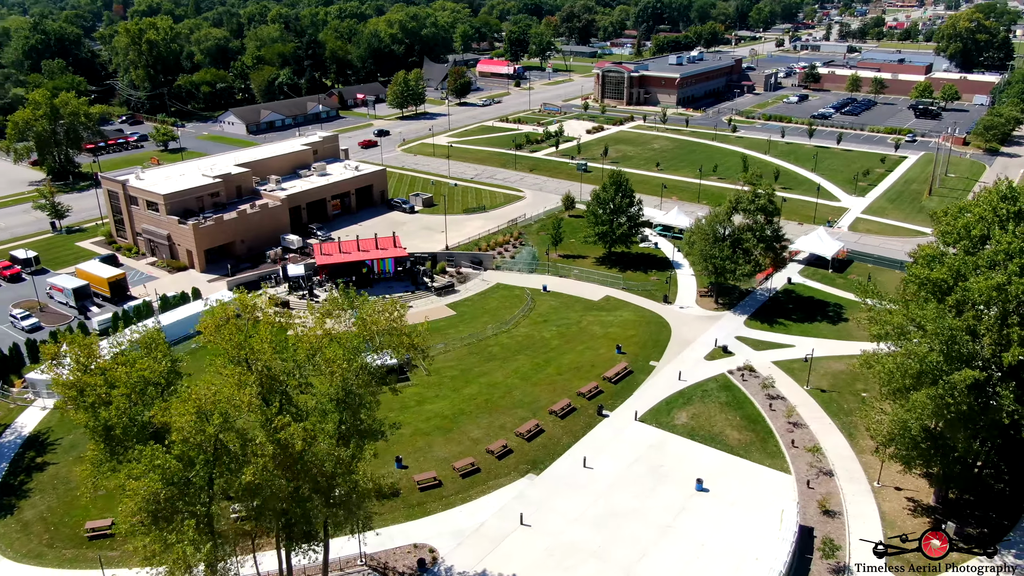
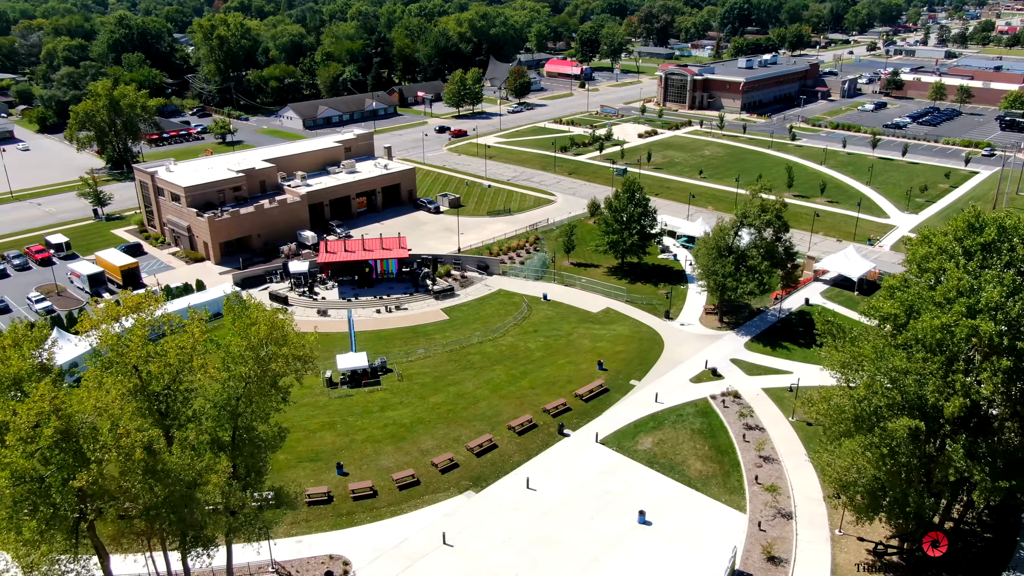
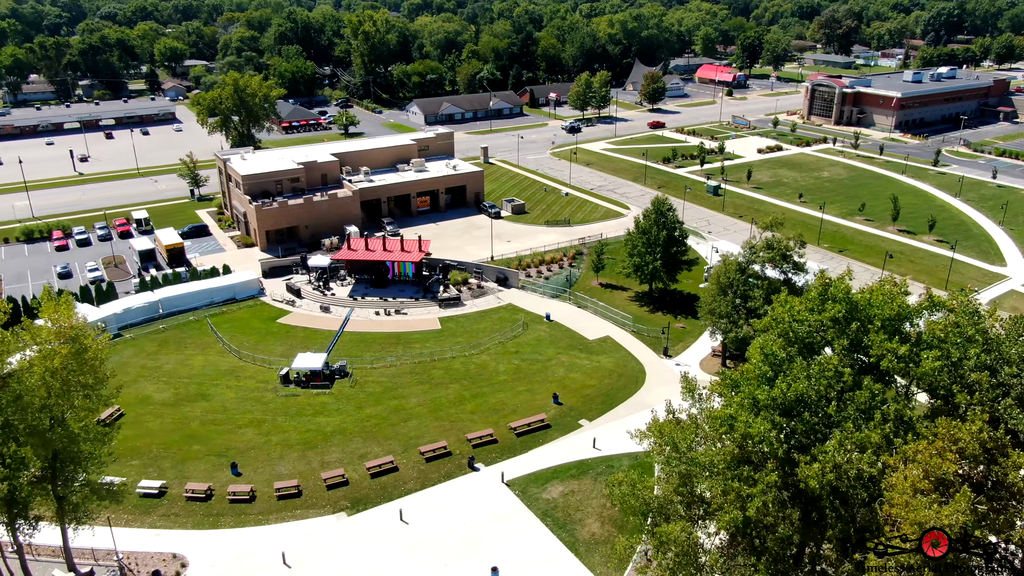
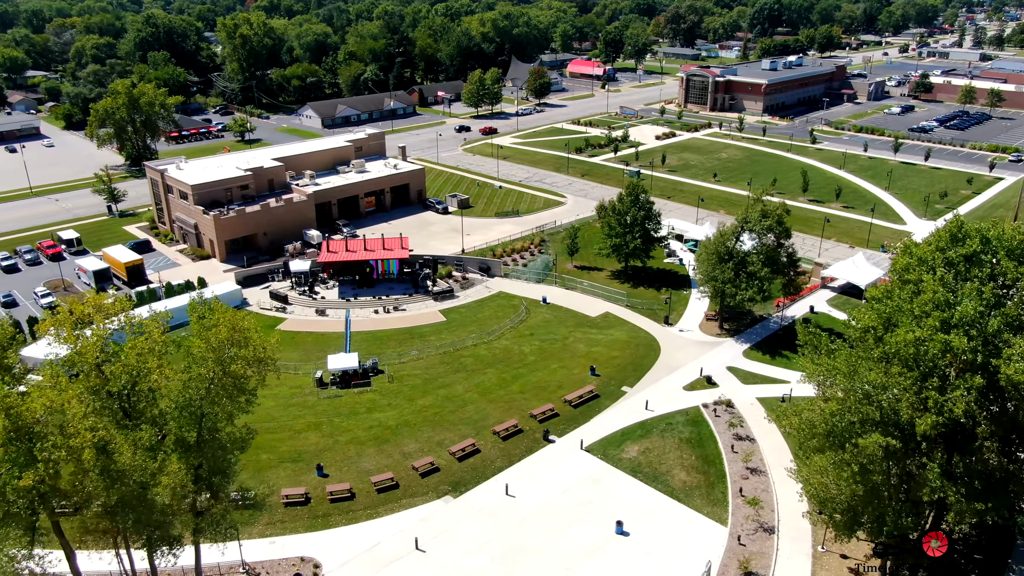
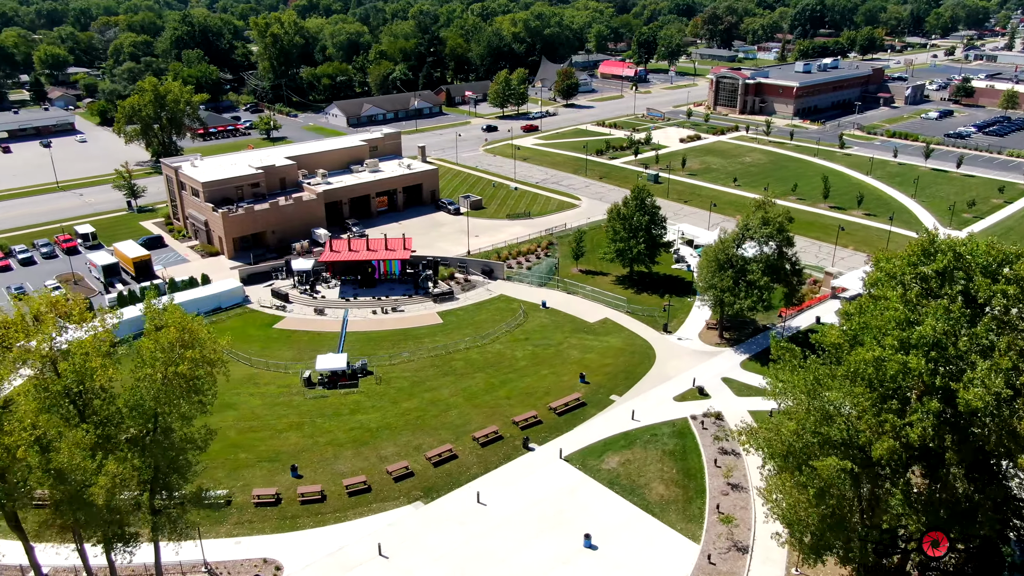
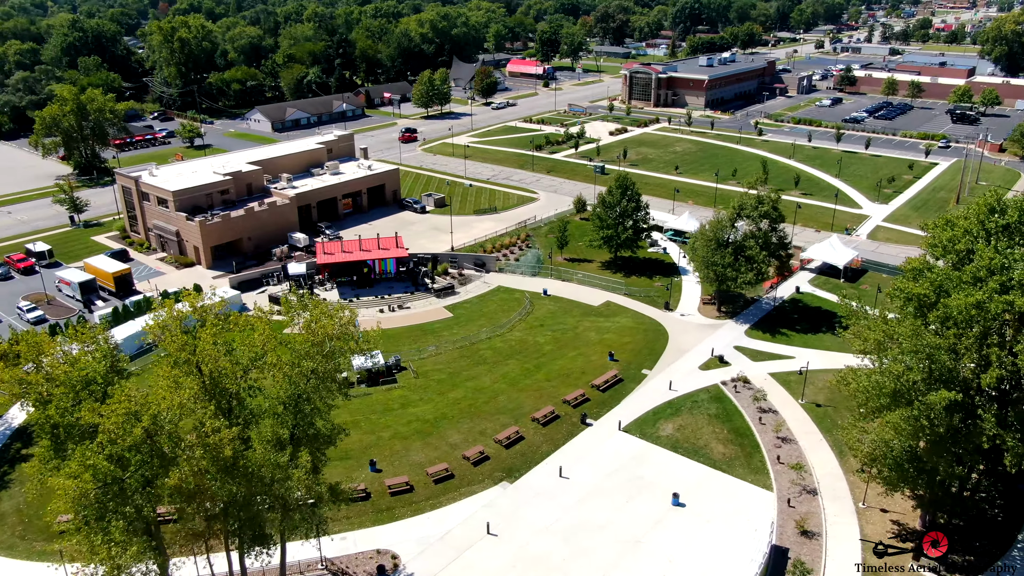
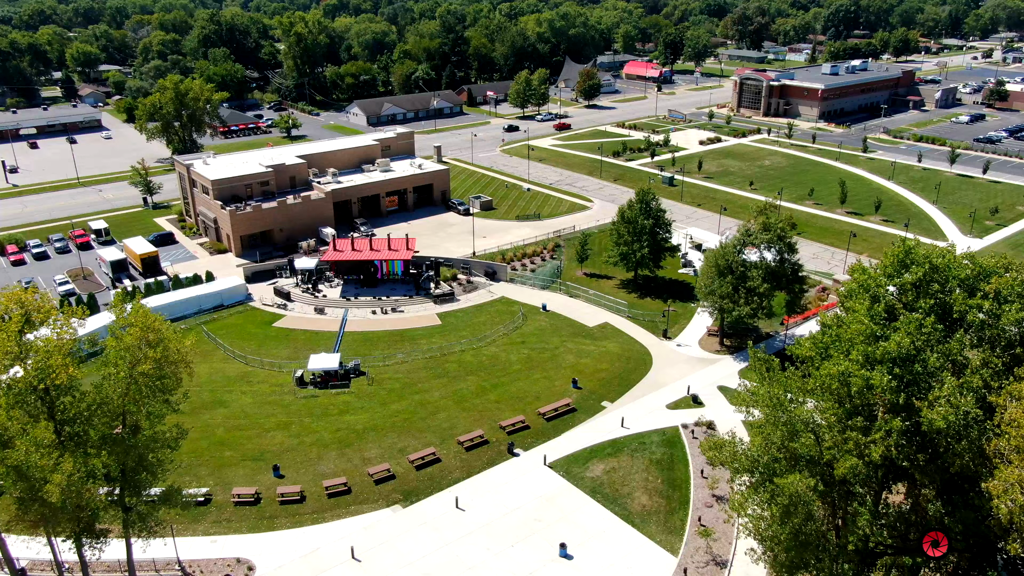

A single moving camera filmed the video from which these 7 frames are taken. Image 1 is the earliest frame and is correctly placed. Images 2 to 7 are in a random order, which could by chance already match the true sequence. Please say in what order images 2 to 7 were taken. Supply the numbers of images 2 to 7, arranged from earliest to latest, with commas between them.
6, 2, 4, 5, 7, 3
